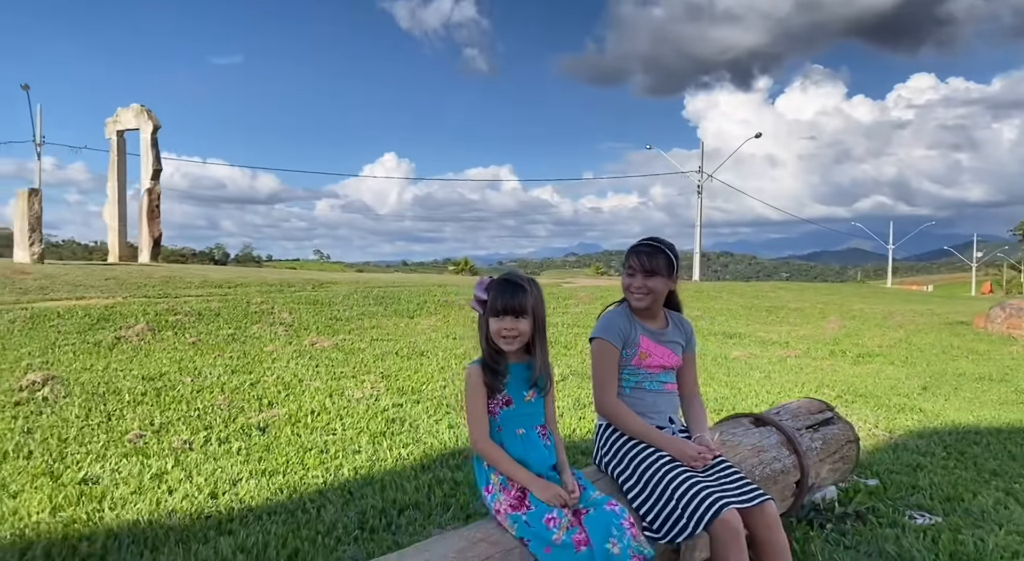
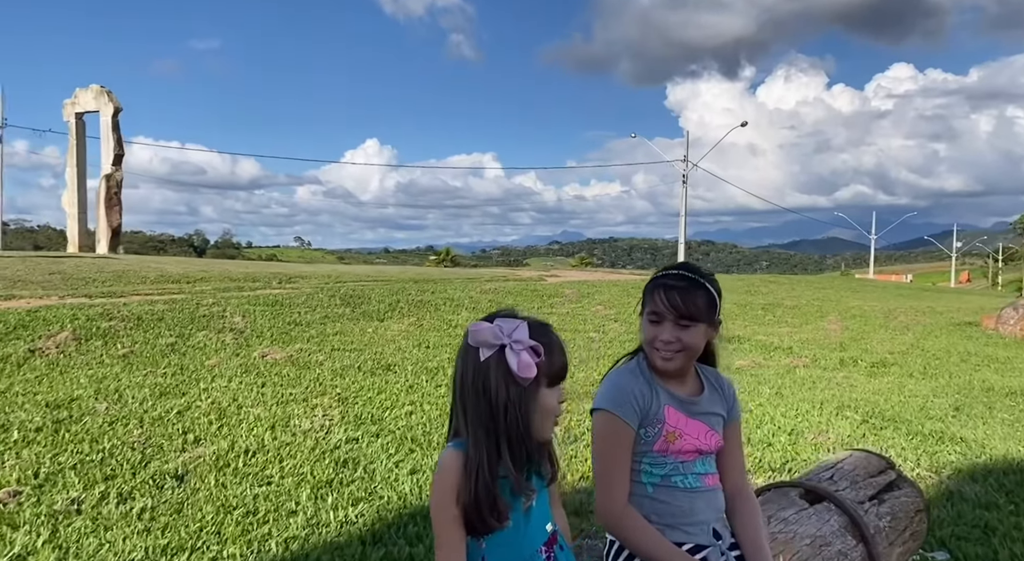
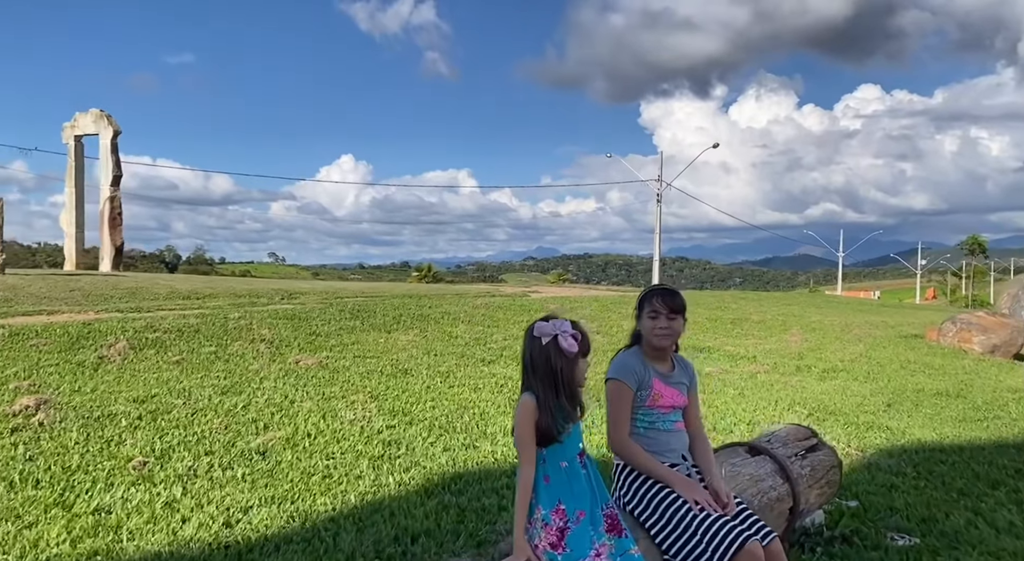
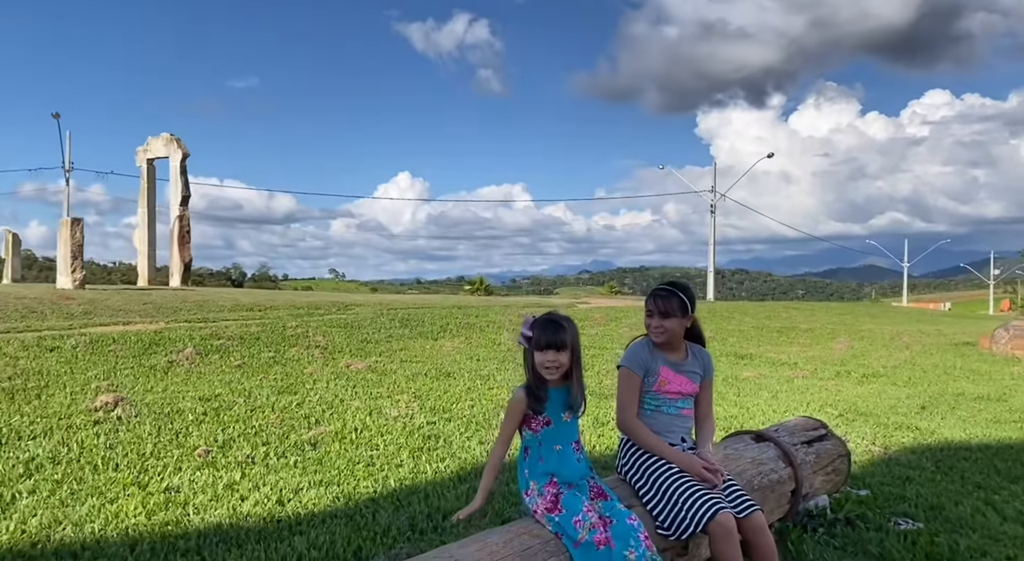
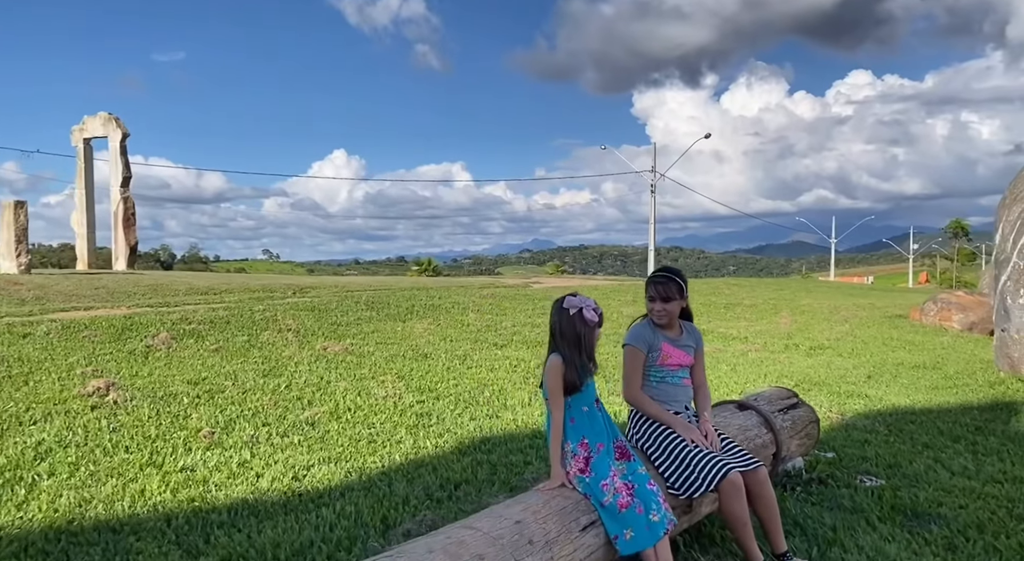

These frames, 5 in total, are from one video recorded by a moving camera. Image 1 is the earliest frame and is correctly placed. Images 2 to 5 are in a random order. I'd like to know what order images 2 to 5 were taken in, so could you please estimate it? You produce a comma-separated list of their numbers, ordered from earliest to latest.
4, 5, 3, 2
